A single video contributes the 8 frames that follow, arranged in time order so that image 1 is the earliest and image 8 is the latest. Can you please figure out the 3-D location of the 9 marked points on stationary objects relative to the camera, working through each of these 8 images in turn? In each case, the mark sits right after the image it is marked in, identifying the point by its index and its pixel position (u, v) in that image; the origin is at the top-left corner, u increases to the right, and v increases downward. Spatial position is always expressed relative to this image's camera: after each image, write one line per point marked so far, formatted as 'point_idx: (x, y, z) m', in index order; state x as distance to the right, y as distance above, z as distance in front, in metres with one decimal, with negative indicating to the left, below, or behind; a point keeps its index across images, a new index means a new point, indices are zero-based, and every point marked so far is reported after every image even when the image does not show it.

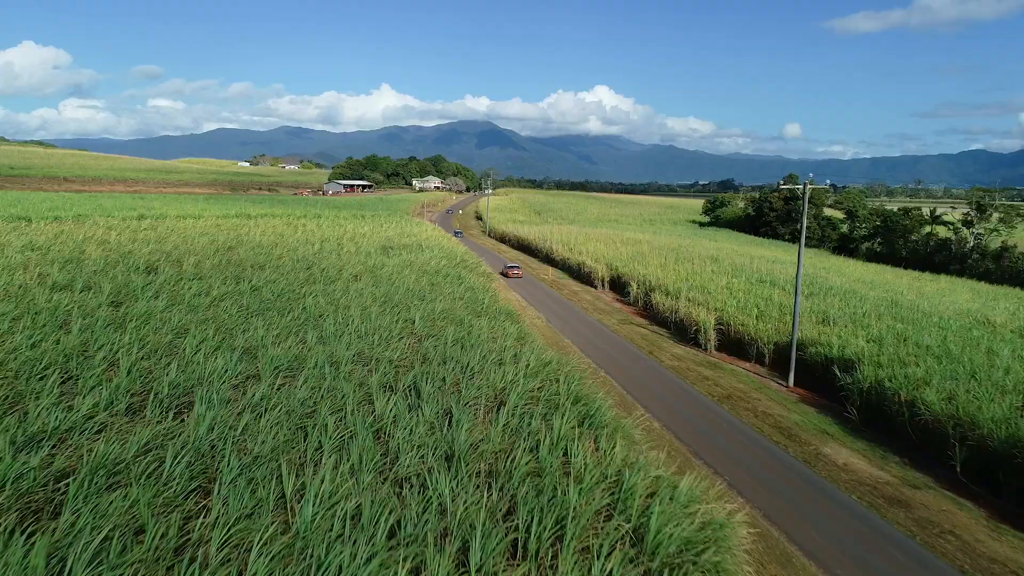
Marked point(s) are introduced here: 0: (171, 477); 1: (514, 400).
0: (-3.5, -1.9, +5.0) m
1: (0.0, -1.7, +7.2) m
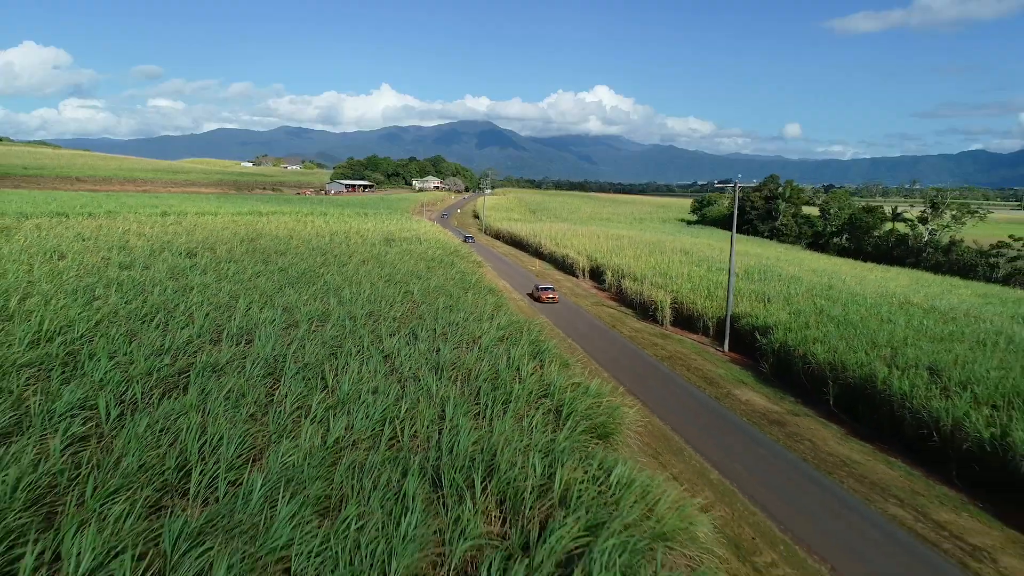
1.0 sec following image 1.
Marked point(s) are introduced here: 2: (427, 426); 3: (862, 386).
0: (-4.1, -1.3, +7.7) m
1: (-0.5, -1.1, +9.9) m
2: (-1.1, -1.8, +6.5) m
3: (+7.9, -2.2, +10.9) m
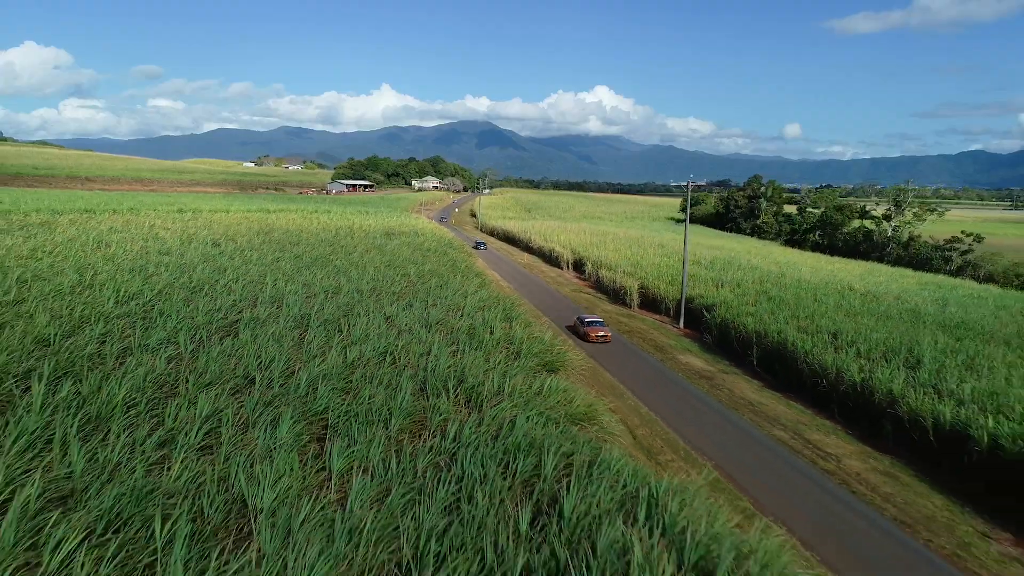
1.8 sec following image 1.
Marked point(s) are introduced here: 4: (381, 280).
0: (-4.7, -0.7, +10.1) m
1: (-1.1, -0.5, +12.3) m
2: (-1.7, -1.2, +8.9) m
3: (+7.3, -1.7, +13.3) m
4: (-3.9, +0.2, +14.4) m
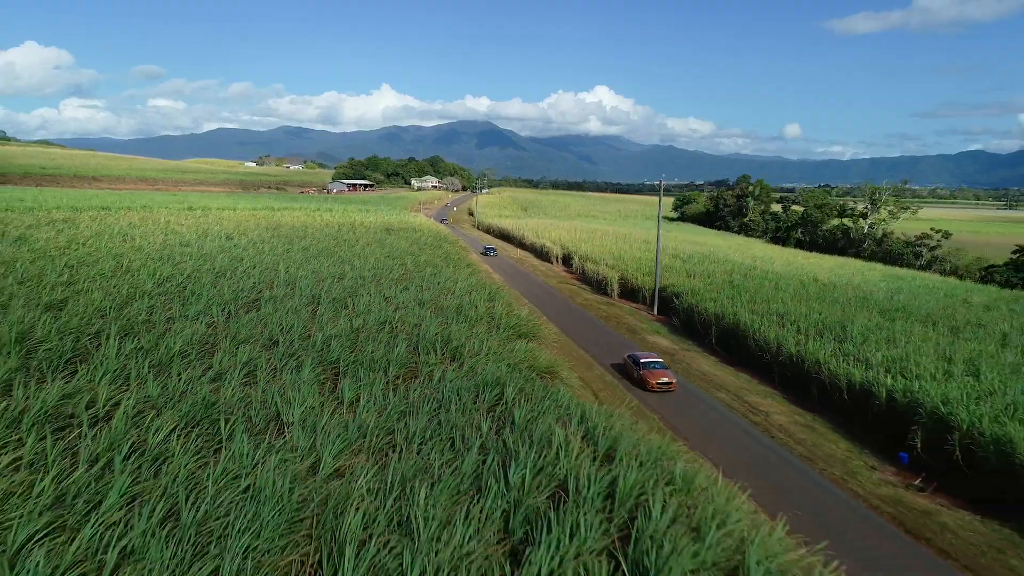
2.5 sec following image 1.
0: (-5.2, -0.3, +11.8) m
1: (-1.6, -0.1, +14.0) m
2: (-2.2, -0.8, +10.6) m
3: (+6.8, -1.3, +15.1) m
4: (-4.4, +0.6, +16.2) m
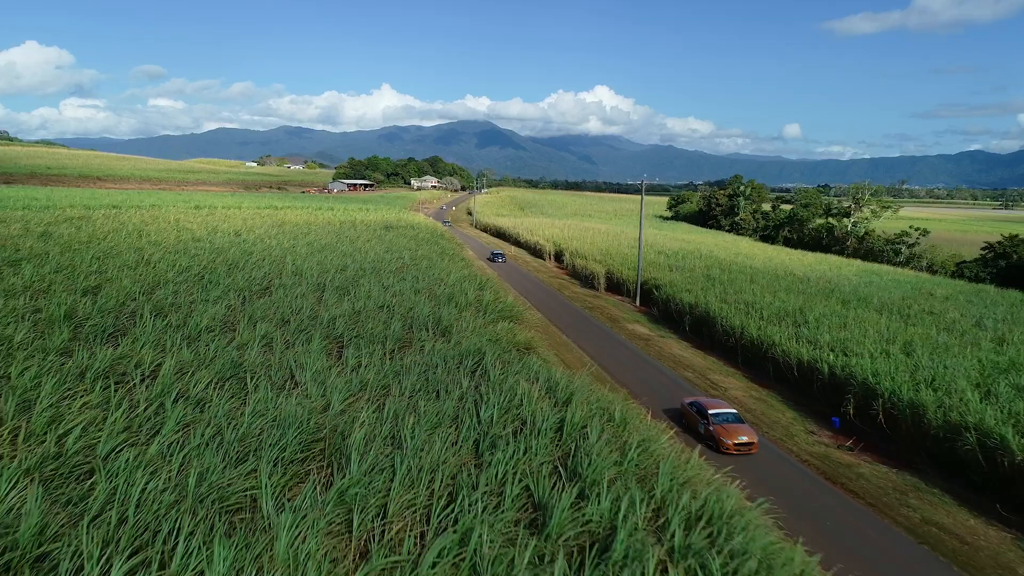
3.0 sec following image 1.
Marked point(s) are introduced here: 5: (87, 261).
0: (-5.5, 0.0, +13.1) m
1: (-2.0, +0.2, +15.3) m
2: (-2.6, -0.5, +11.9) m
3: (+6.5, -0.9, +16.4) m
4: (-4.8, +1.0, +17.5) m
5: (-12.3, +0.8, +14.0) m
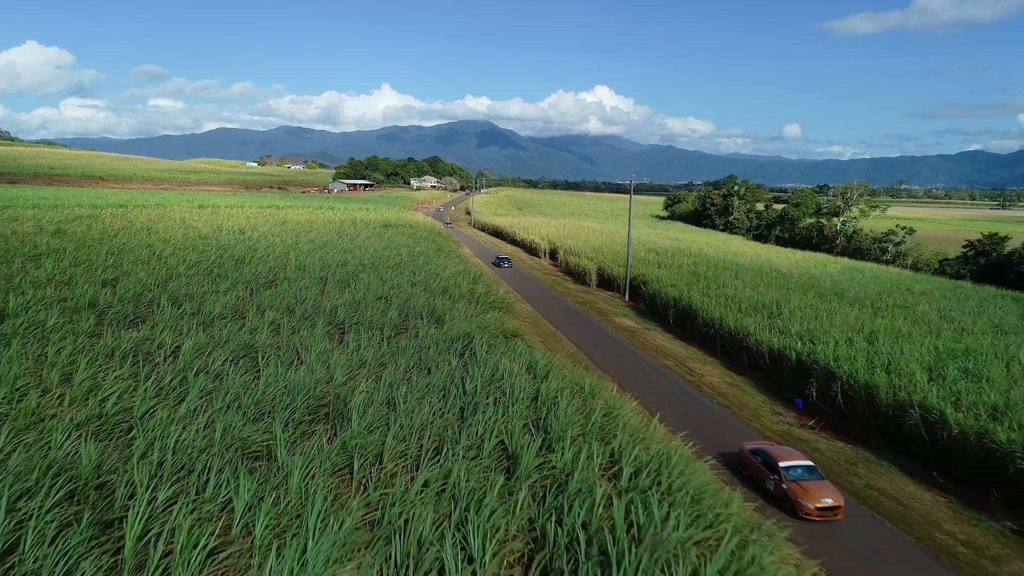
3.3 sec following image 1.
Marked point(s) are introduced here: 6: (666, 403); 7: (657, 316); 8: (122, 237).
0: (-5.8, +0.2, +14.0) m
1: (-2.3, +0.4, +16.2) m
2: (-2.9, -0.3, +12.8) m
3: (+6.2, -0.8, +17.2) m
4: (-5.0, +1.2, +18.3) m
5: (-12.6, +1.0, +14.9) m
6: (+3.8, -2.8, +11.8) m
7: (+5.8, -1.1, +19.3) m
8: (-15.3, +2.0, +19.0) m
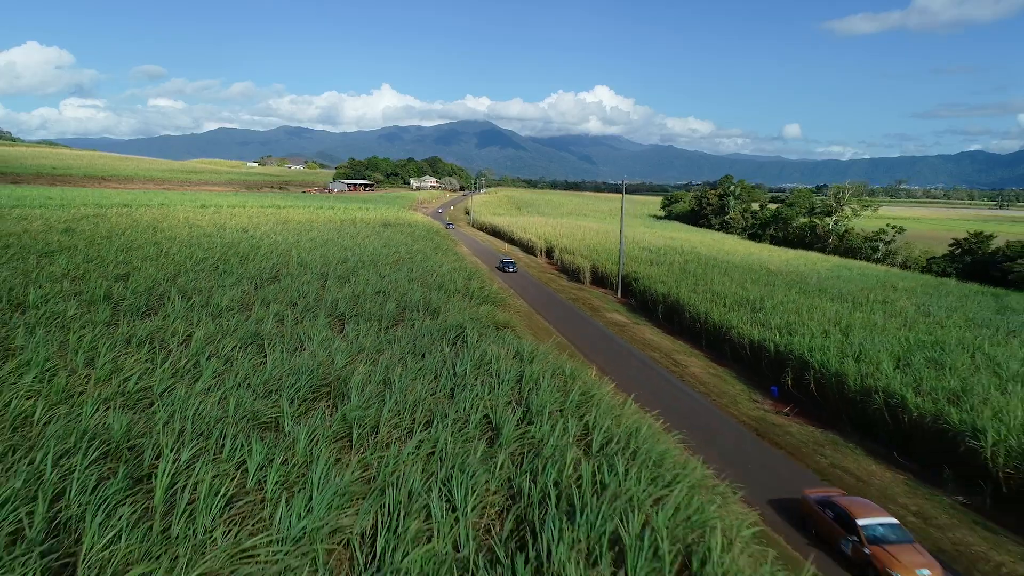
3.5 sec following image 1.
0: (-6.0, +0.4, +14.6) m
1: (-2.5, +0.6, +16.8) m
2: (-3.1, -0.1, +13.4) m
3: (+6.0, -0.6, +17.9) m
4: (-5.3, +1.3, +19.0) m
5: (-12.8, +1.1, +15.5) m
6: (+3.6, -2.7, +12.4) m
7: (+5.6, -1.0, +19.9) m
8: (-15.5, +2.1, +19.7) m
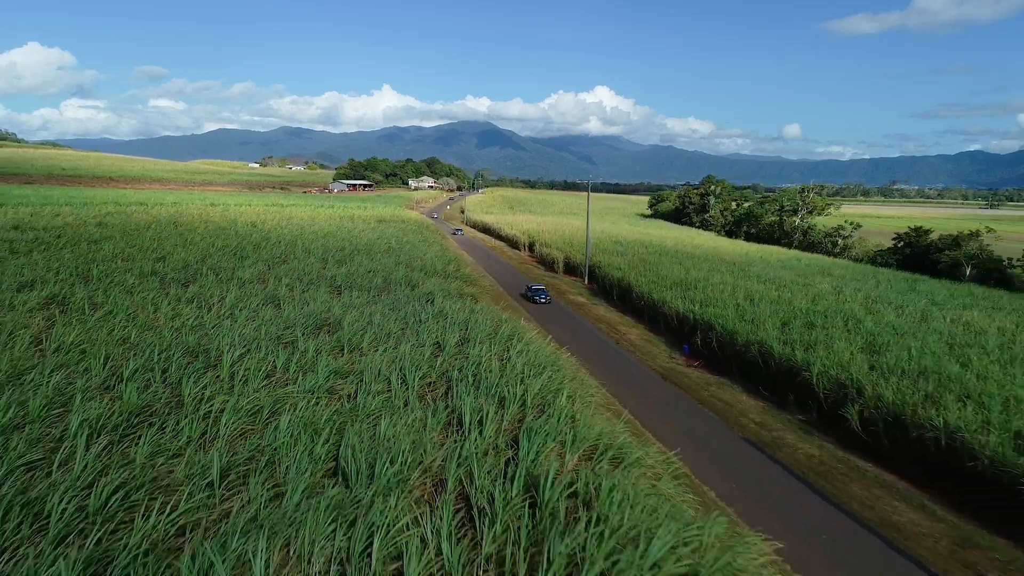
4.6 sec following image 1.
0: (-7.1, +1.0, +17.6) m
1: (-3.6, +1.2, +19.8) m
2: (-4.2, +0.5, +16.3) m
3: (+4.9, +0.1, +20.8) m
4: (-6.4, +2.0, +21.9) m
5: (-13.9, +1.8, +18.5) m
6: (+2.5, -2.0, +15.3) m
7: (+4.5, -0.3, +22.9) m
8: (-16.6, +2.8, +22.6) m
